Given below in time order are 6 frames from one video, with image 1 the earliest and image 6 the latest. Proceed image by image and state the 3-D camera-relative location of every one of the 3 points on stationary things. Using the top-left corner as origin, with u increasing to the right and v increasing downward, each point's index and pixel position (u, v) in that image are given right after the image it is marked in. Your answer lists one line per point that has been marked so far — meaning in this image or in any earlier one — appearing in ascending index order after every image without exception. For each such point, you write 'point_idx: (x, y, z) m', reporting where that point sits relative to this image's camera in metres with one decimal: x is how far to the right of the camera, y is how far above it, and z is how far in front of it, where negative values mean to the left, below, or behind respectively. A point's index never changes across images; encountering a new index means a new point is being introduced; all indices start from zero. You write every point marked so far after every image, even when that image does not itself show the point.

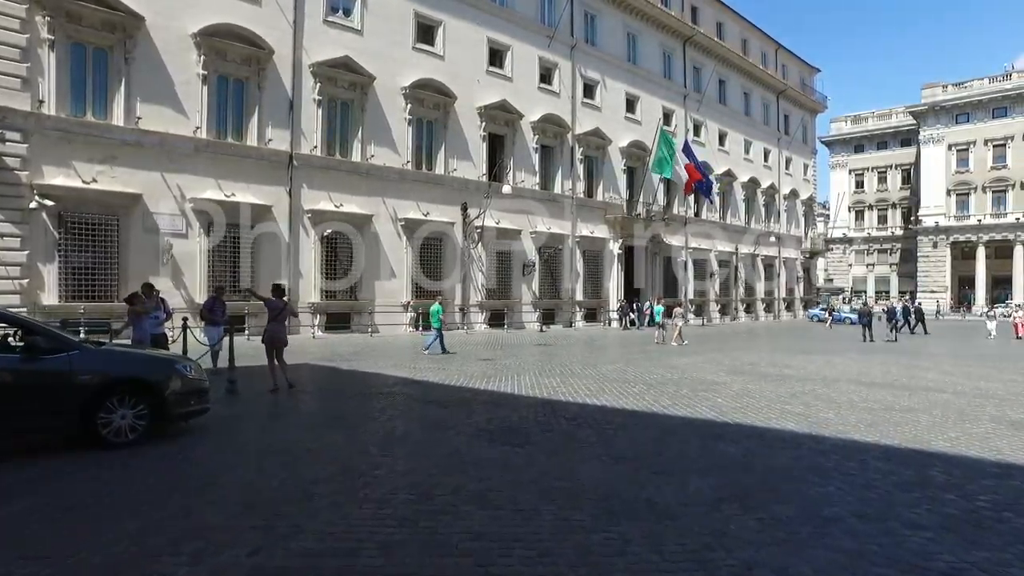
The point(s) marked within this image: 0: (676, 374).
0: (+2.7, -1.5, +11.5) m
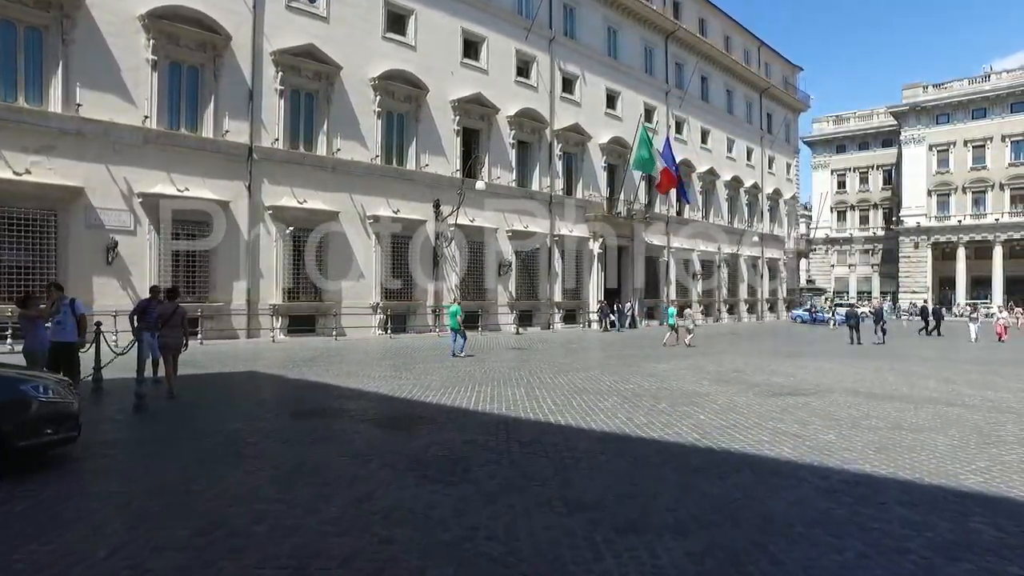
0: (+2.1, -1.5, +10.5) m
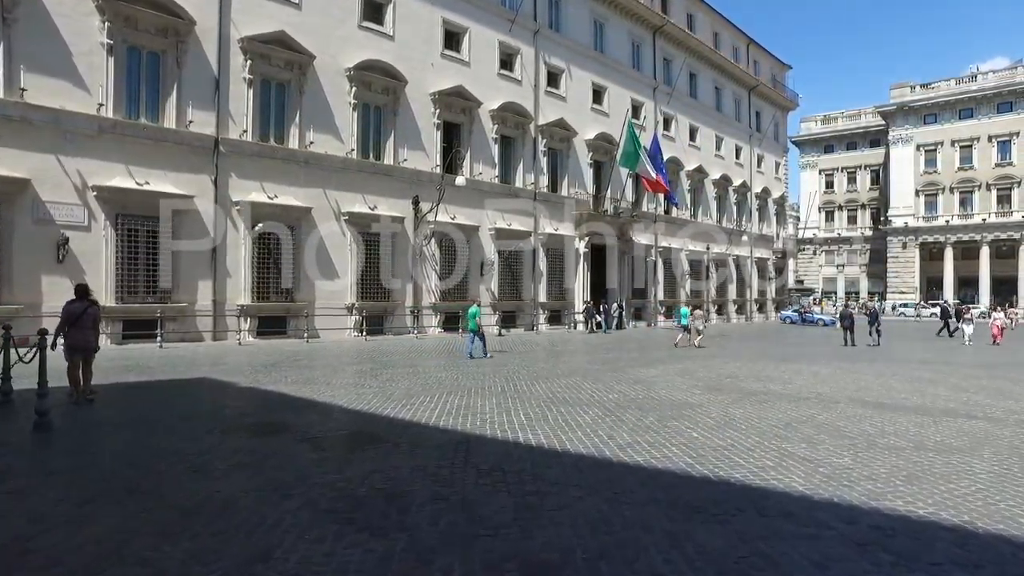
0: (+1.8, -1.4, +9.5) m
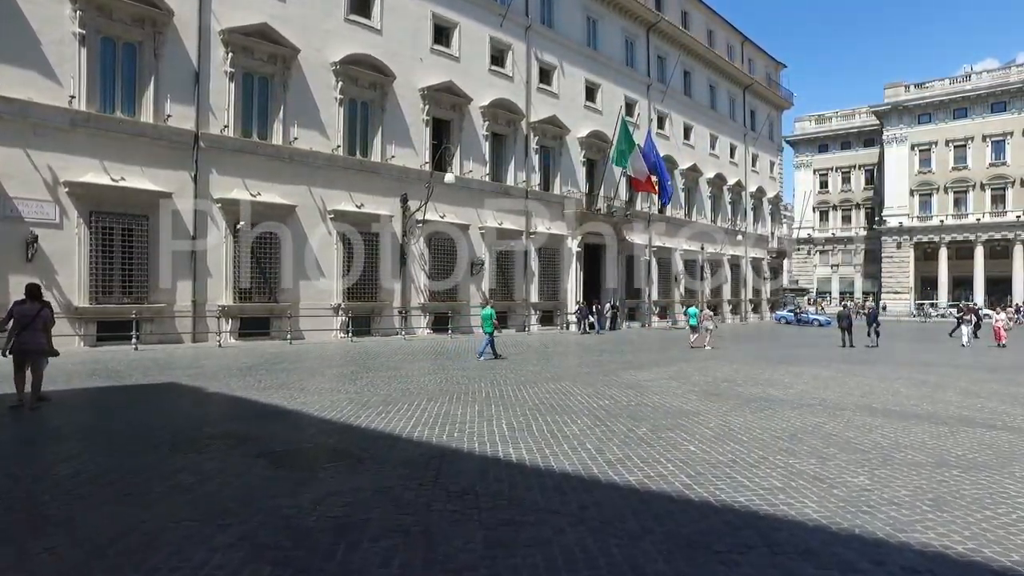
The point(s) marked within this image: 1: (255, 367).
0: (+1.5, -1.4, +8.9) m
1: (-5.3, -1.6, +14.2) m
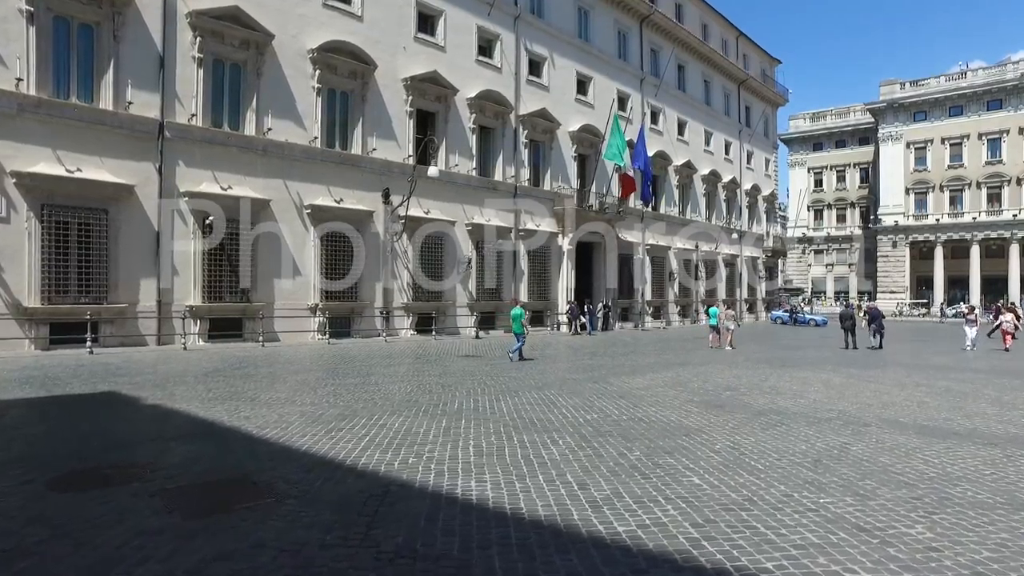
0: (+1.3, -1.4, +7.8) m
1: (-5.6, -1.6, +13.0) m
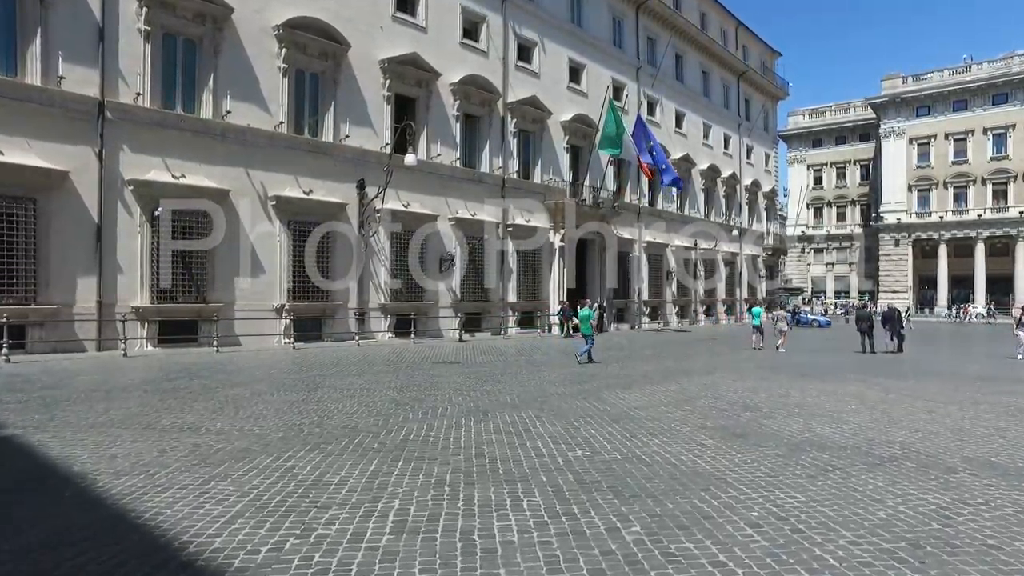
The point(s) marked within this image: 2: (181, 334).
0: (+0.9, -1.4, +5.9) m
1: (-6.0, -1.6, +11.0) m
2: (-8.7, -1.2, +17.8) m
